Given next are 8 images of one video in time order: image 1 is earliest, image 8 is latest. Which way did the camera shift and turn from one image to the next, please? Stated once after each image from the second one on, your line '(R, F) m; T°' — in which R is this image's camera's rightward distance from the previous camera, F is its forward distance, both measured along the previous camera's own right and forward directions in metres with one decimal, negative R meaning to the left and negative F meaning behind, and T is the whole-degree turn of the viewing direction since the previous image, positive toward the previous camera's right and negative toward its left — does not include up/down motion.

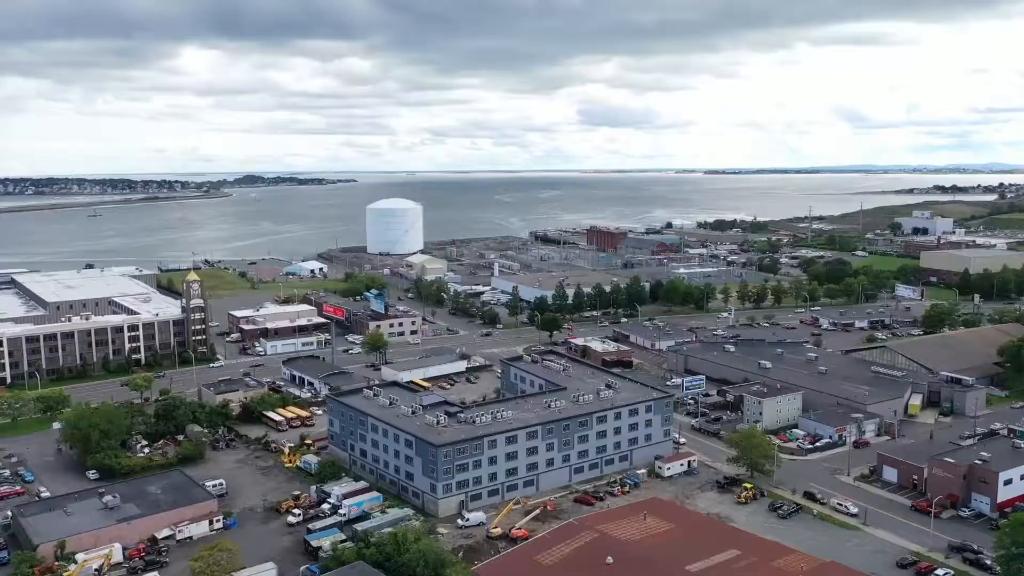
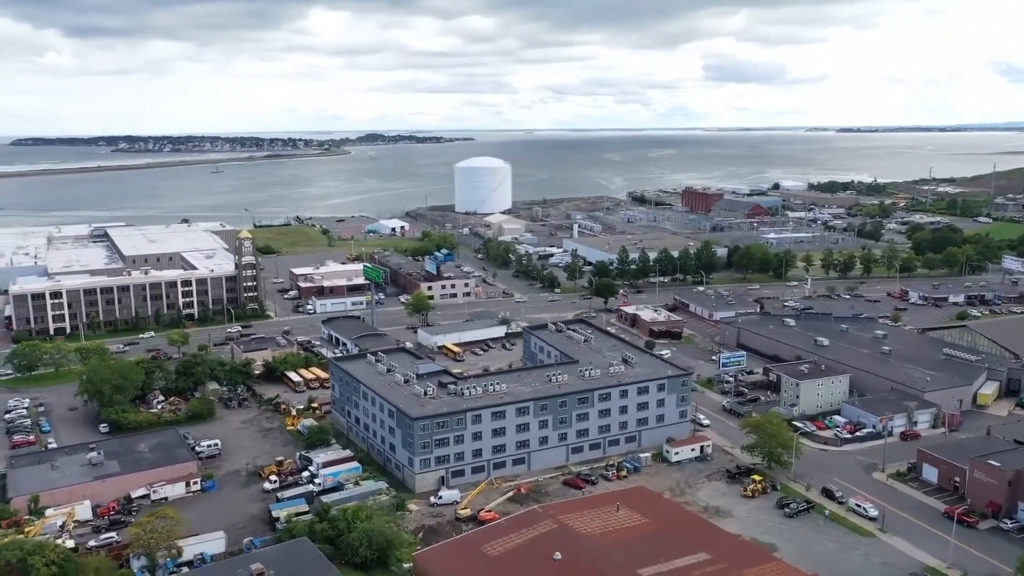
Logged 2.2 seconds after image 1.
(+6.1, +3.3) m; -8°
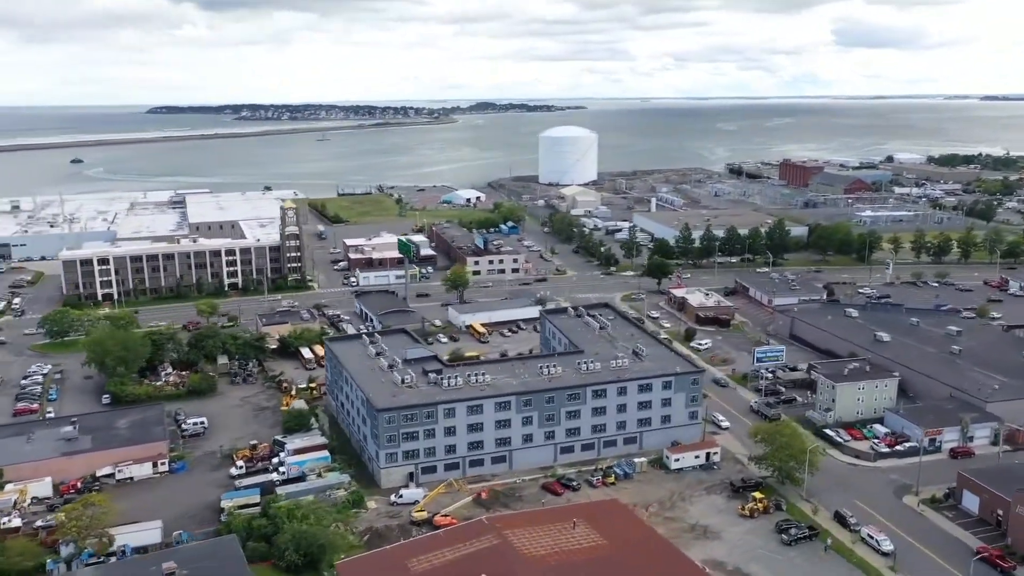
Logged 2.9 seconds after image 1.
(+5.7, +3.9) m; -8°
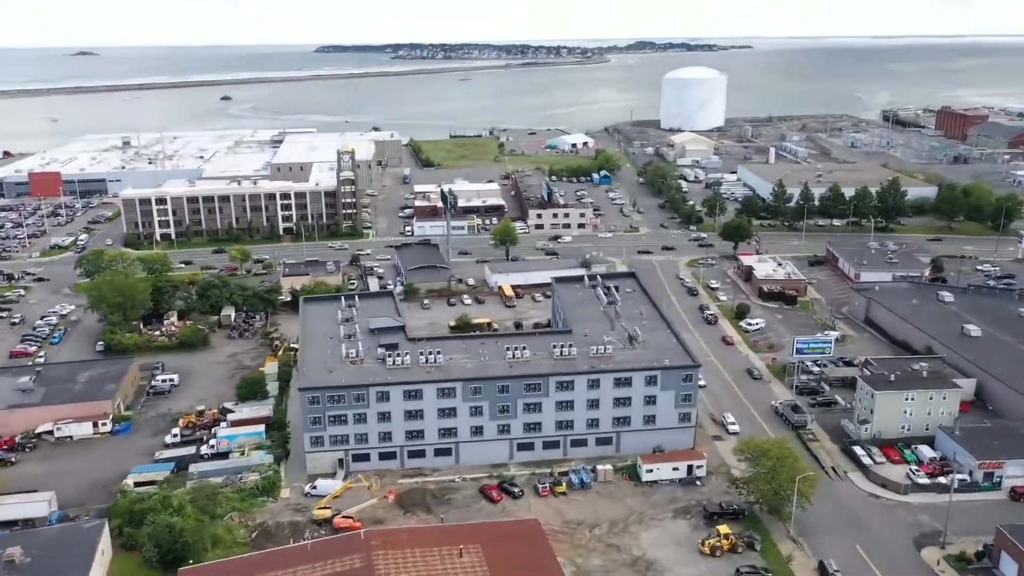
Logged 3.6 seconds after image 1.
(+7.8, +6.2) m; -10°
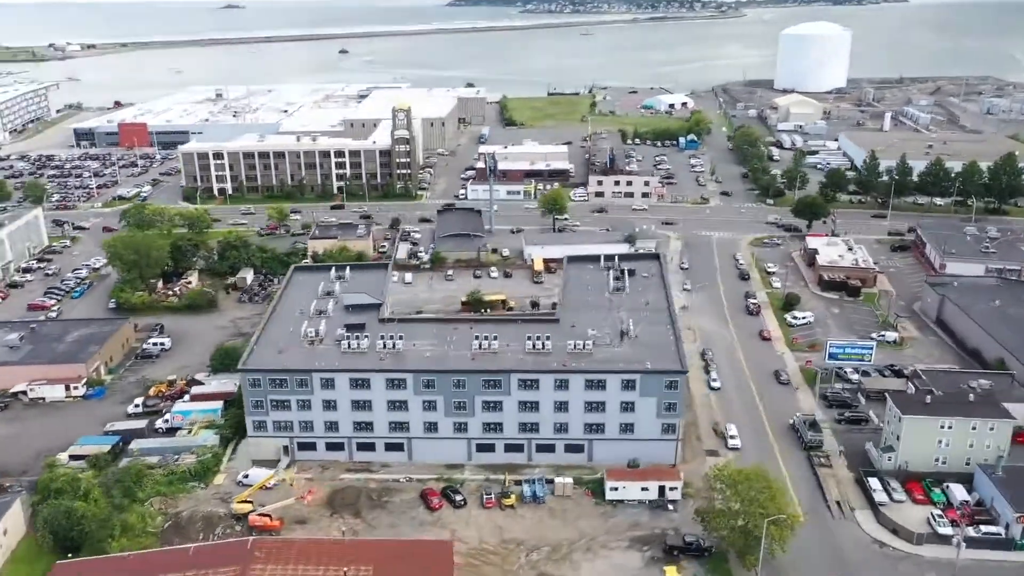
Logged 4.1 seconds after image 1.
(+5.7, +4.1) m; -8°
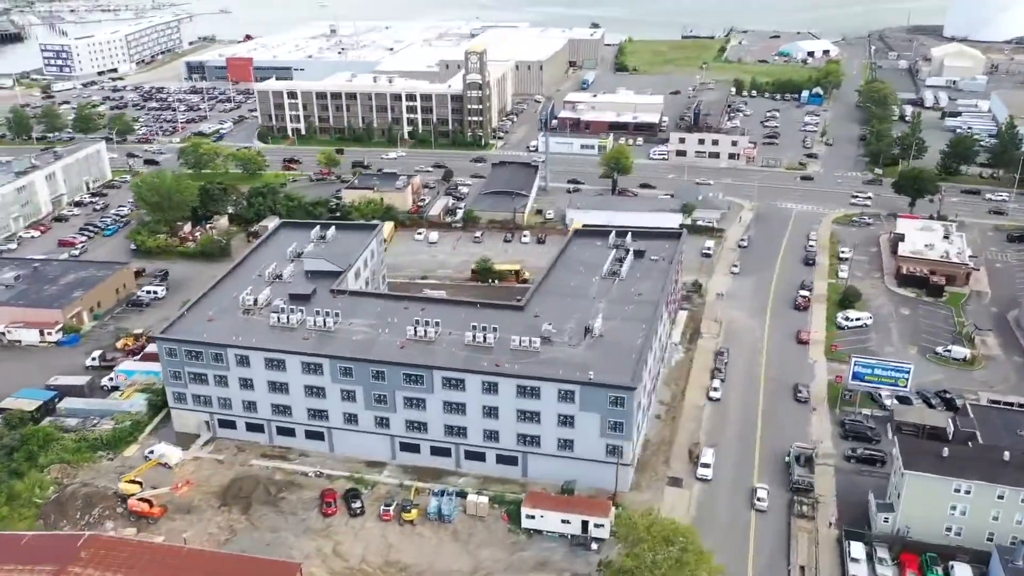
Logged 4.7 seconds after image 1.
(+6.8, +4.9) m; -10°
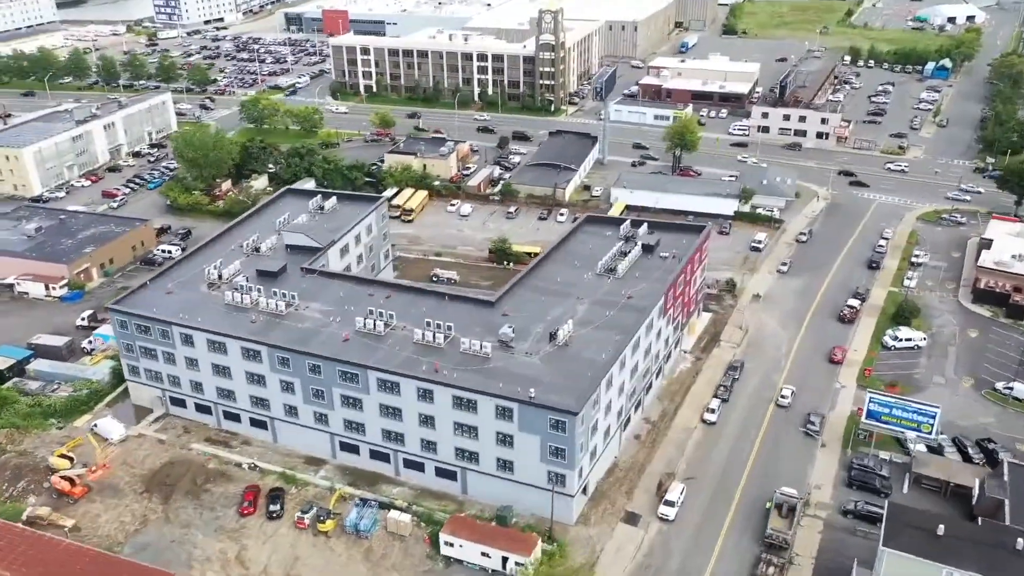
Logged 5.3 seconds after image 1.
(+4.9, +3.3) m; -8°
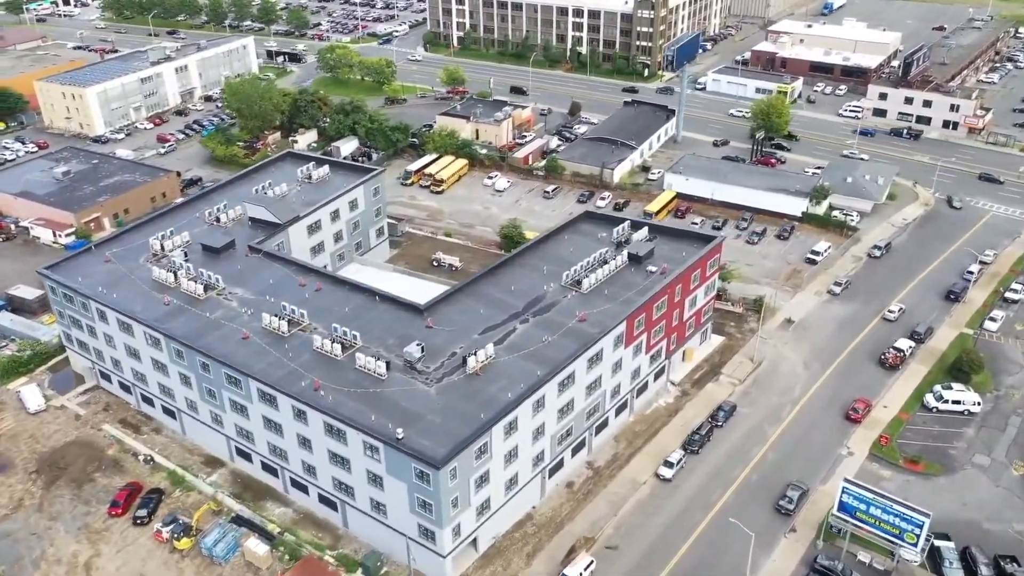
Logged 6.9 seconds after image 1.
(+6.1, +4.3) m; -11°
